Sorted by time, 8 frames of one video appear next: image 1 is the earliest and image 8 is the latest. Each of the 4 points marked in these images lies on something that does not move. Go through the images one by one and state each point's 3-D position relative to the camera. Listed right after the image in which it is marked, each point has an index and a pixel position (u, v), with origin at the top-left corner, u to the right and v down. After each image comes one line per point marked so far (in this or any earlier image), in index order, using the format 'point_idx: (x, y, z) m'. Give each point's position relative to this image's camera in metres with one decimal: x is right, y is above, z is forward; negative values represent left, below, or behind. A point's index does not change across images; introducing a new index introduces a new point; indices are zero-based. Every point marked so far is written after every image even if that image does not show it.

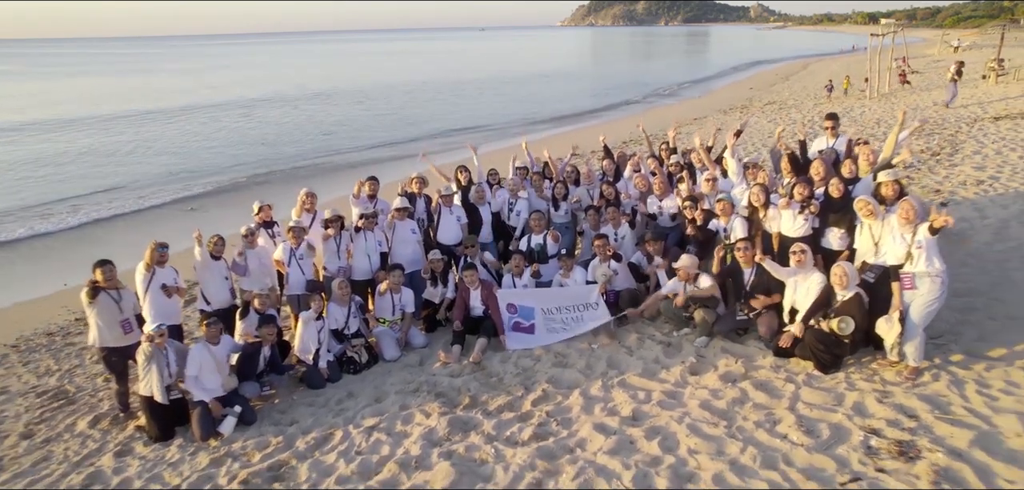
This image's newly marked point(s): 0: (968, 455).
0: (+2.0, -0.9, +2.9) m
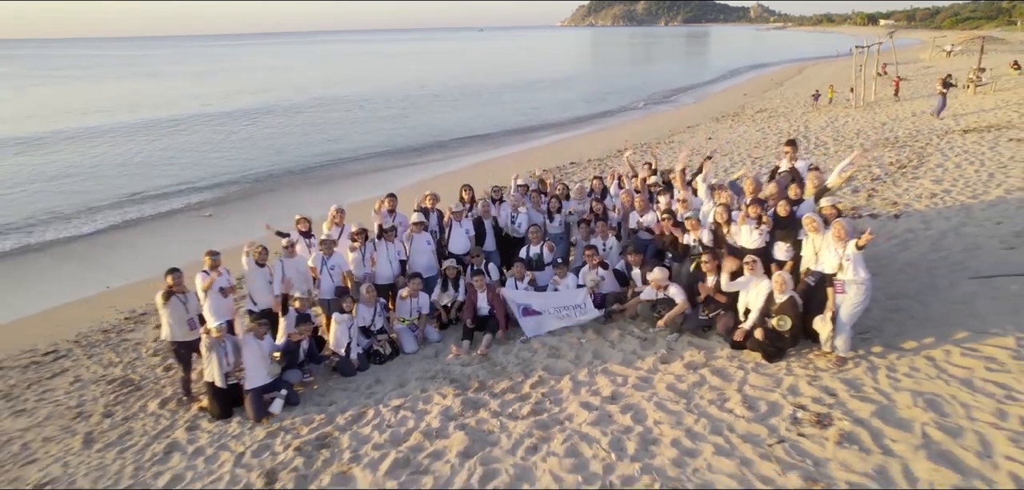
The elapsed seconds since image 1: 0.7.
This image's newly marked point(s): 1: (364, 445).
0: (+2.1, -1.0, +3.8) m
1: (-1.0, -1.3, +4.4) m
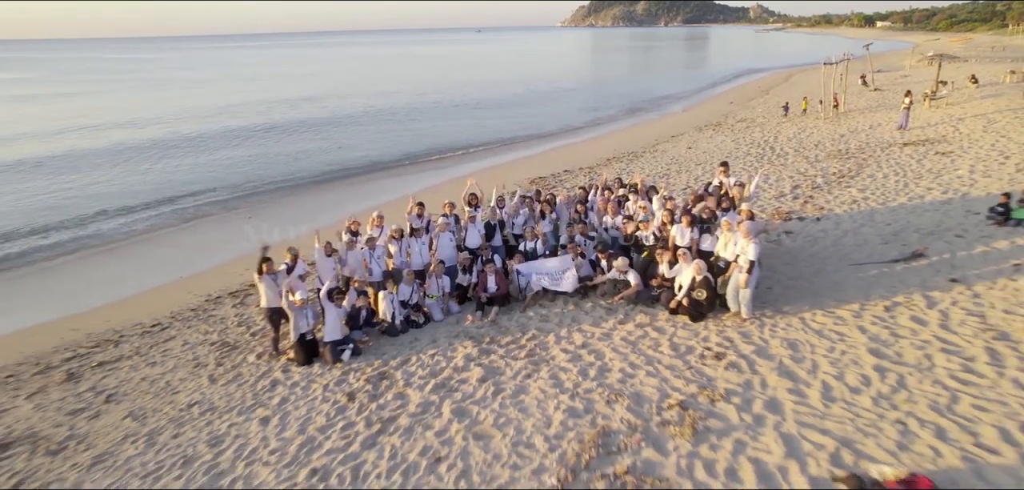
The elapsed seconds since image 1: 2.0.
0: (+2.1, -1.0, +5.8) m
1: (-1.0, -1.3, +6.4) m
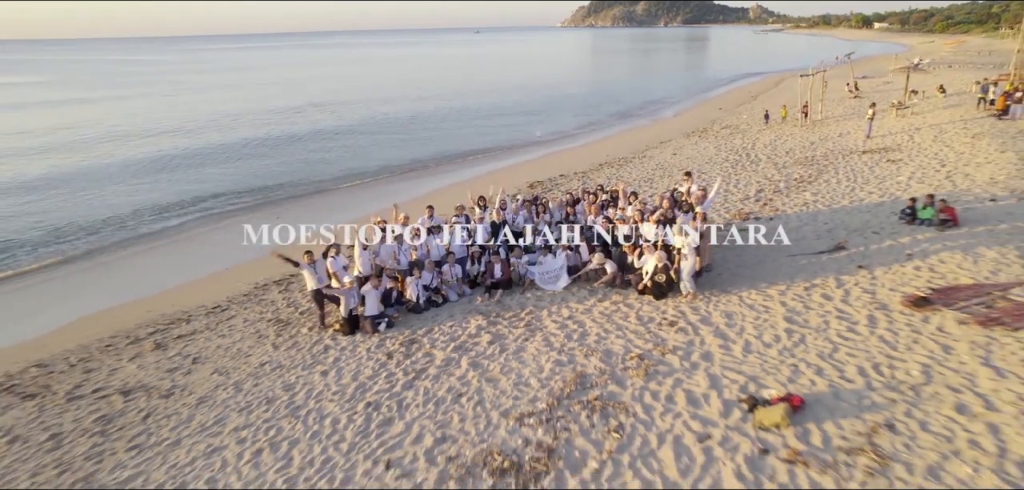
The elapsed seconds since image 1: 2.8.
0: (+2.1, -0.9, +7.6) m
1: (-1.0, -1.2, +8.2) m
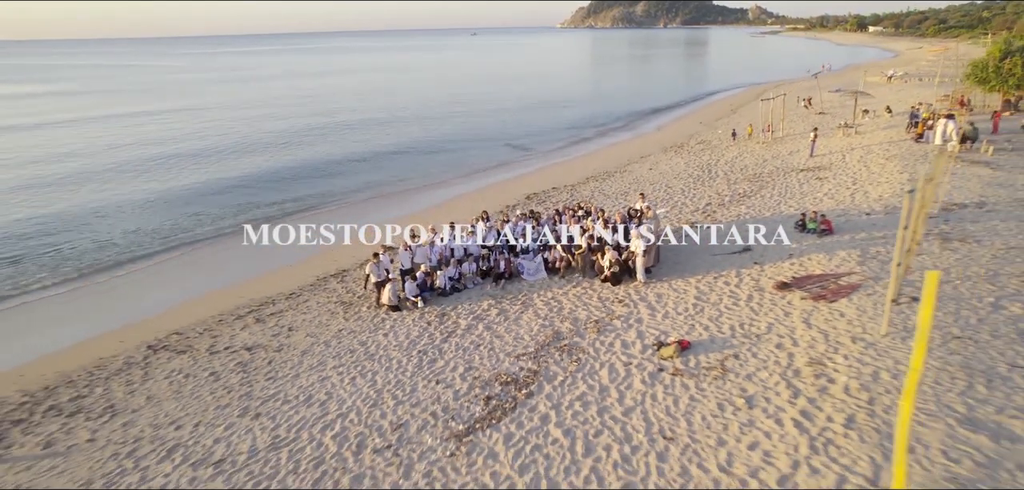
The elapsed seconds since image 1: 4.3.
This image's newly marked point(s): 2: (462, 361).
0: (+2.1, -0.9, +11.2) m
1: (-1.0, -1.2, +11.8) m
2: (-0.7, -1.7, +9.7) m
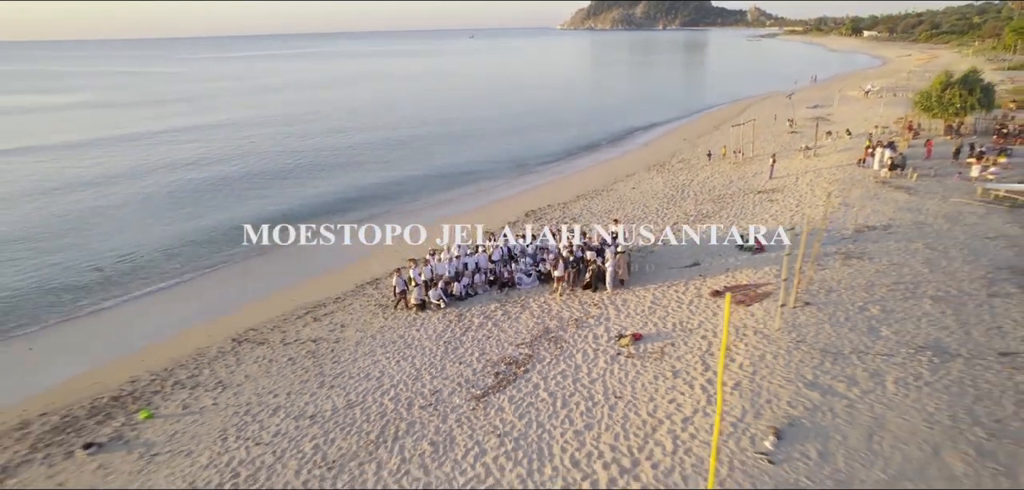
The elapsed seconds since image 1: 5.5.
0: (+2.1, -1.3, +14.7) m
1: (-0.9, -1.6, +15.3) m
2: (-0.7, -2.1, +13.3) m
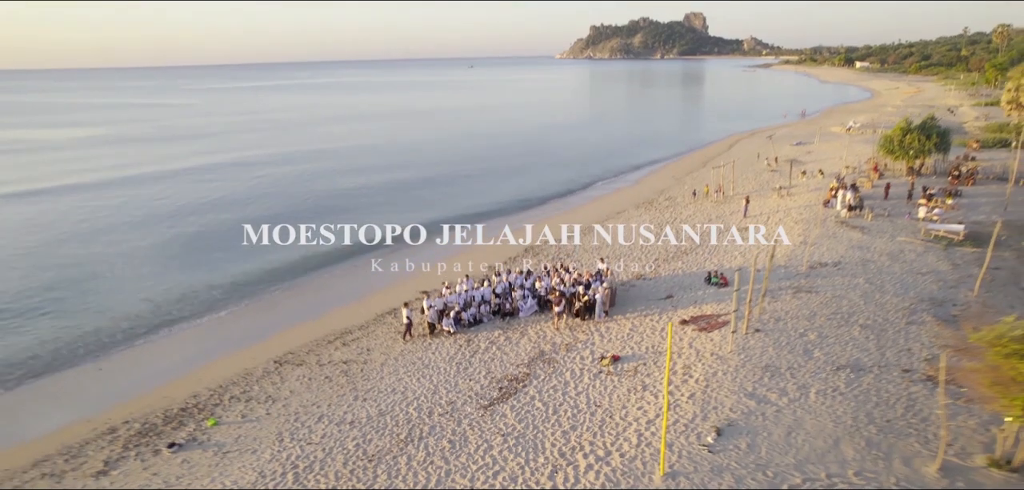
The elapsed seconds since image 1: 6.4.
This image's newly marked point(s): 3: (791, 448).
0: (+2.1, -2.3, +17.4) m
1: (-0.9, -2.6, +18.0) m
2: (-0.7, -3.0, +15.9) m
3: (+4.6, -3.3, +10.9) m
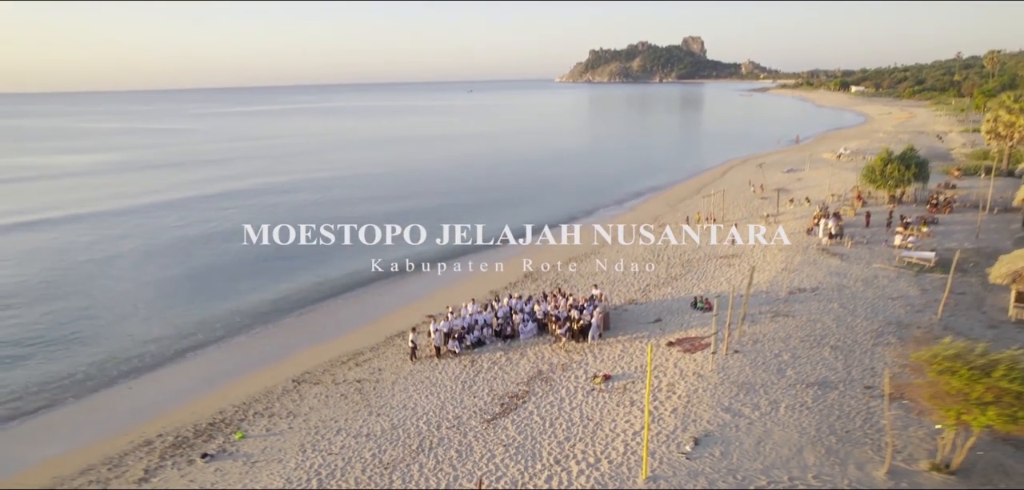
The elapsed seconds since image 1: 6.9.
0: (+2.2, -3.0, +18.9) m
1: (-0.9, -3.4, +19.4) m
2: (-0.7, -3.7, +17.3) m
3: (+4.6, -3.9, +12.3) m
